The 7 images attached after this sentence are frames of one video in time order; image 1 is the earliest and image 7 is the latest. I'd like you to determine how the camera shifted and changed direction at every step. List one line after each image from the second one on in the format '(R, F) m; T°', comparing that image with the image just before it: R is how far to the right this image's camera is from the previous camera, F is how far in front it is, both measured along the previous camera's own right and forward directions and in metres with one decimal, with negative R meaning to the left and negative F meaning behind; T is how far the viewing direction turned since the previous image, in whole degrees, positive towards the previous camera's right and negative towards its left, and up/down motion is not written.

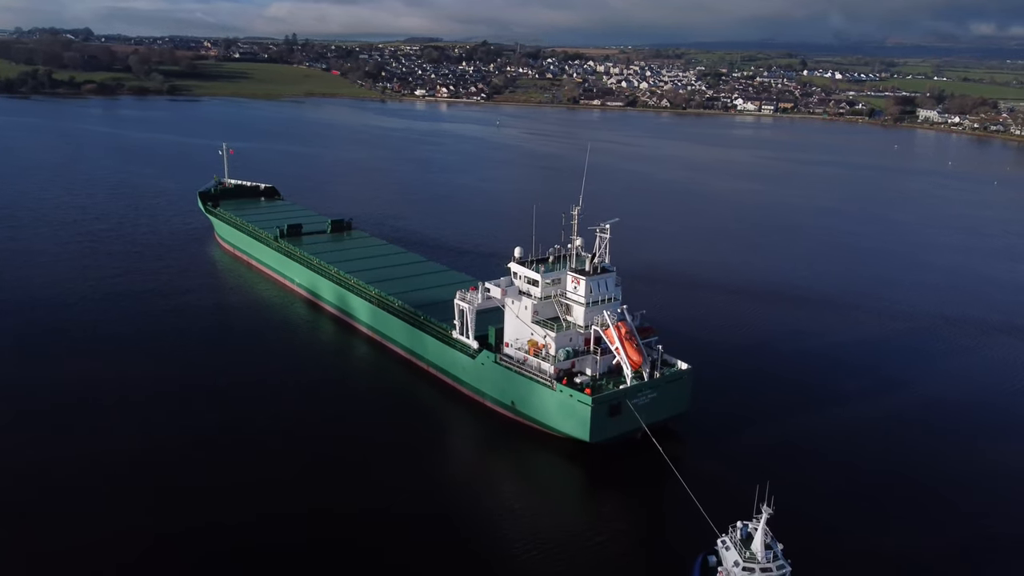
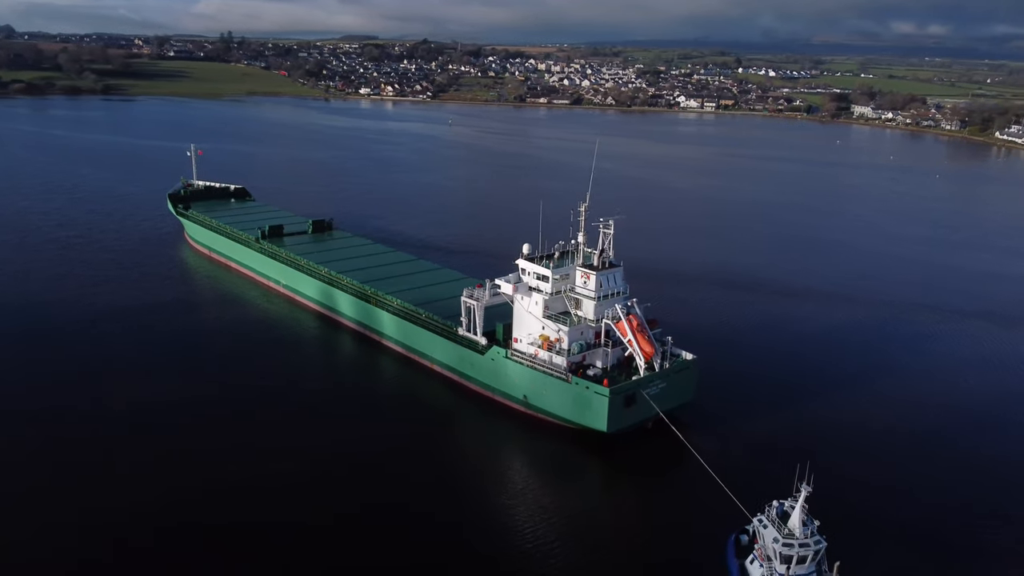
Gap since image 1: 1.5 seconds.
(-1.1, -0.1) m; +4°
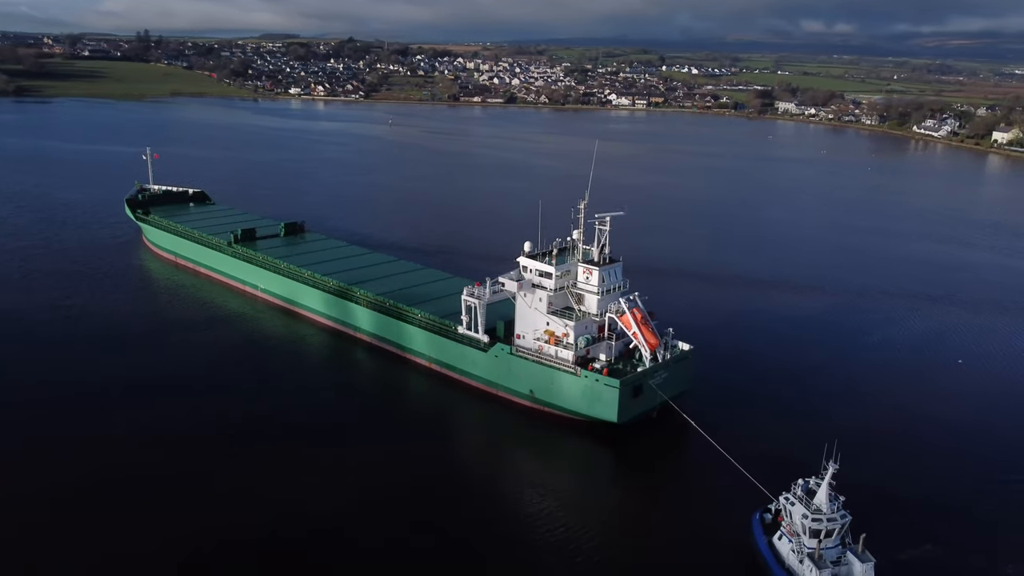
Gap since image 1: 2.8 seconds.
(-1.2, -0.1) m; +5°
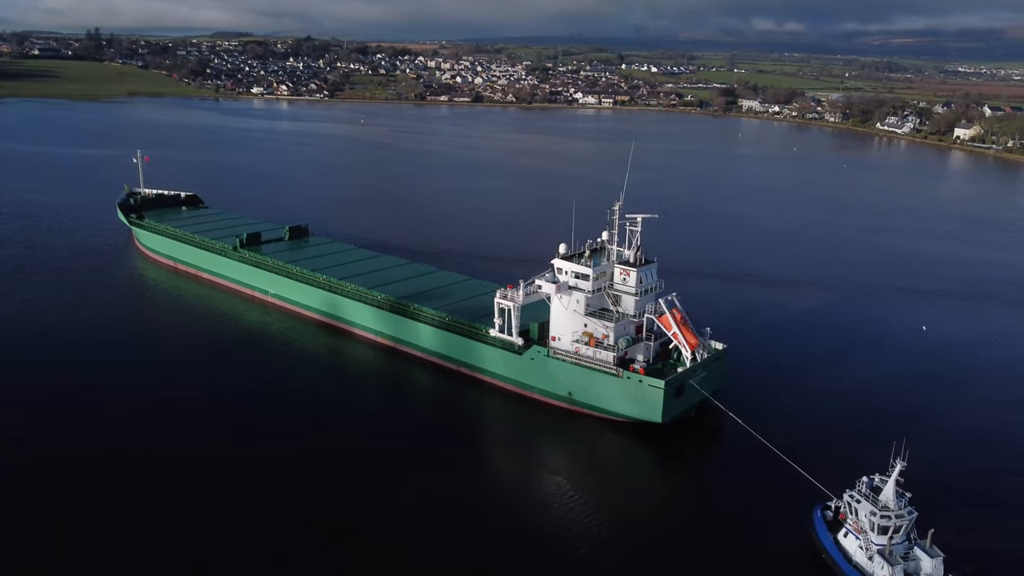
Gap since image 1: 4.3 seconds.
(-1.2, +0.1) m; +3°
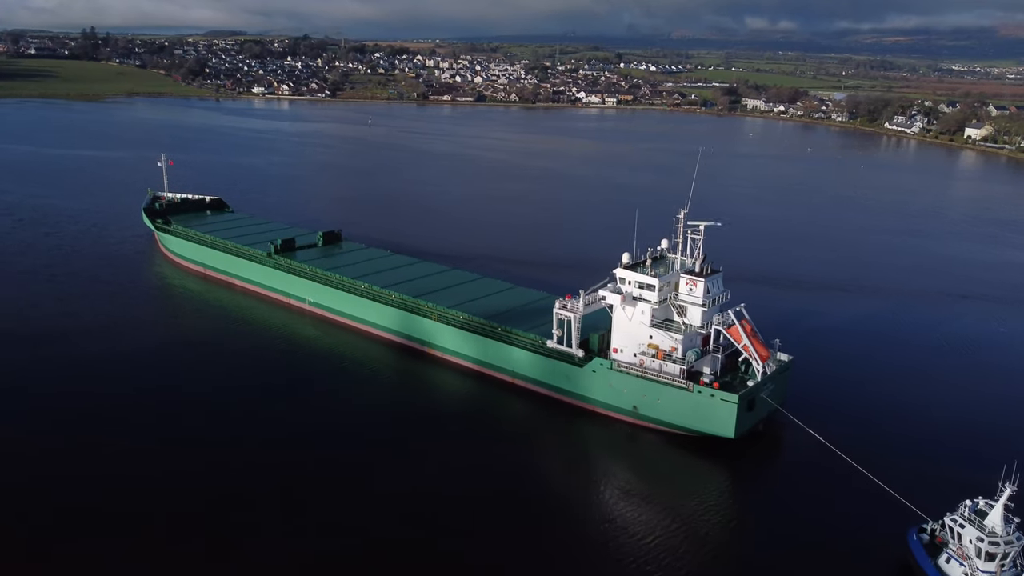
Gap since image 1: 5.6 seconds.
(-1.1, +0.4) m; 0°
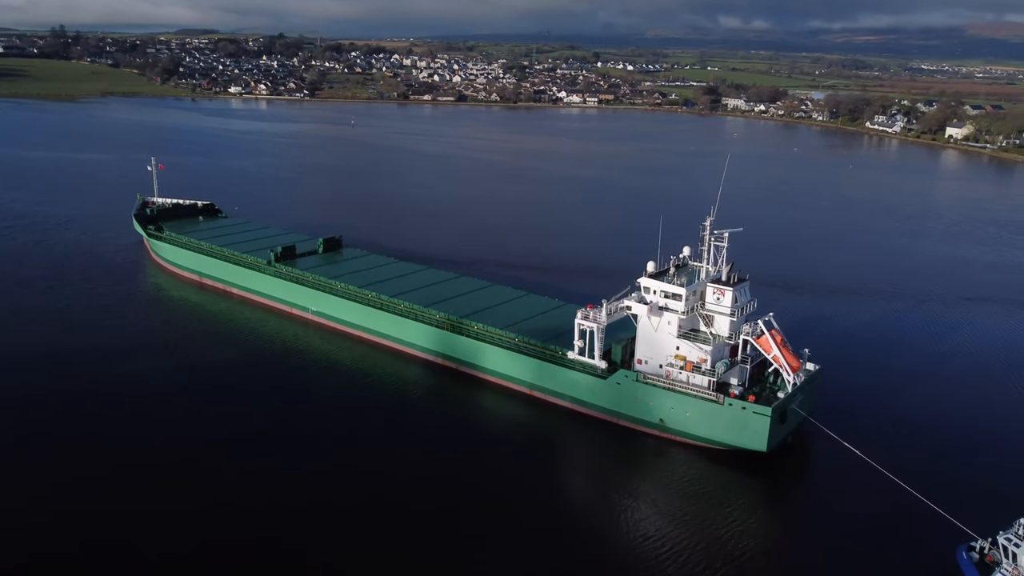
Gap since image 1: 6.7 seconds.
(-0.7, +0.4) m; +1°
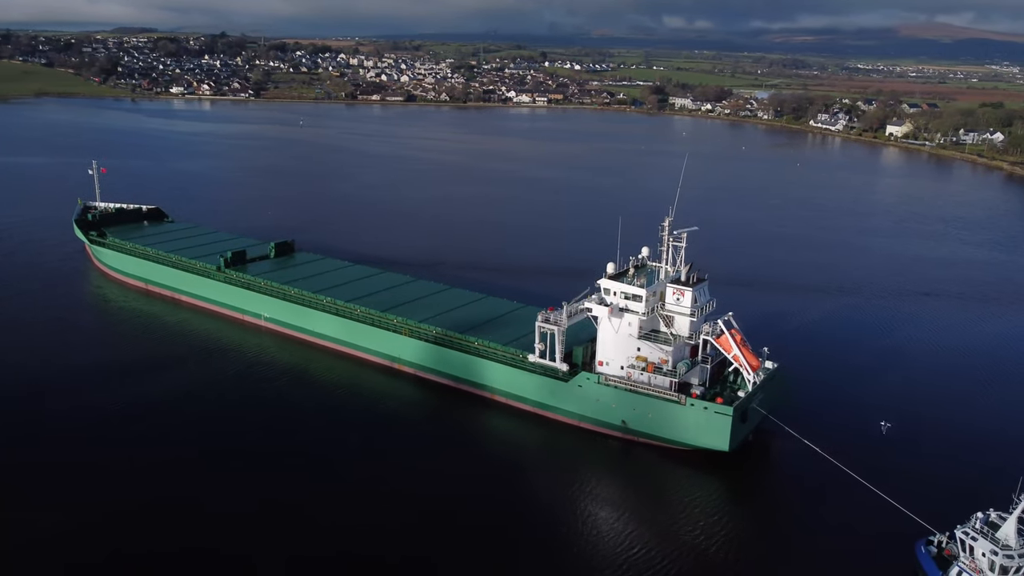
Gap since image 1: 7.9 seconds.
(-0.1, +0.2) m; +4°
